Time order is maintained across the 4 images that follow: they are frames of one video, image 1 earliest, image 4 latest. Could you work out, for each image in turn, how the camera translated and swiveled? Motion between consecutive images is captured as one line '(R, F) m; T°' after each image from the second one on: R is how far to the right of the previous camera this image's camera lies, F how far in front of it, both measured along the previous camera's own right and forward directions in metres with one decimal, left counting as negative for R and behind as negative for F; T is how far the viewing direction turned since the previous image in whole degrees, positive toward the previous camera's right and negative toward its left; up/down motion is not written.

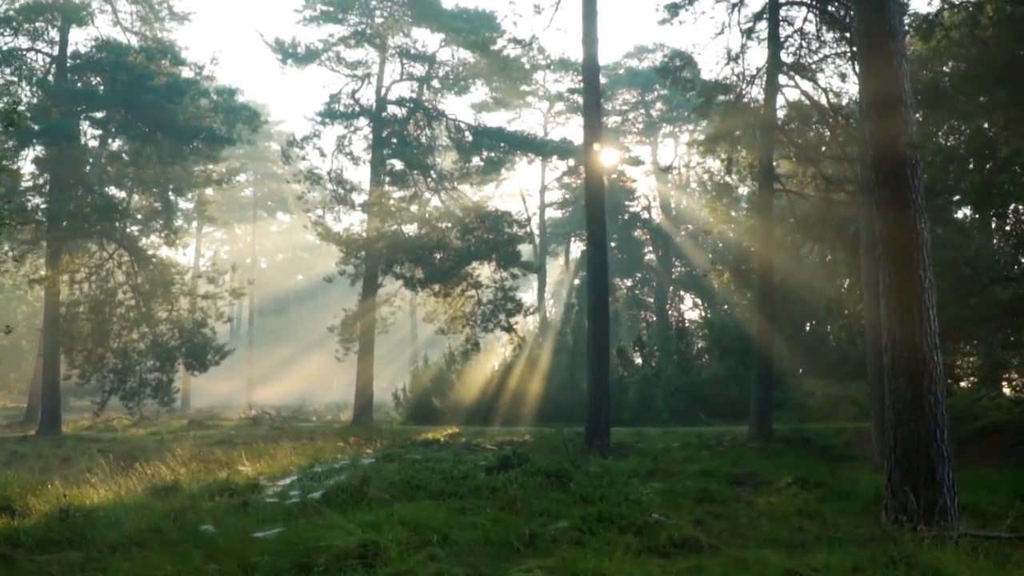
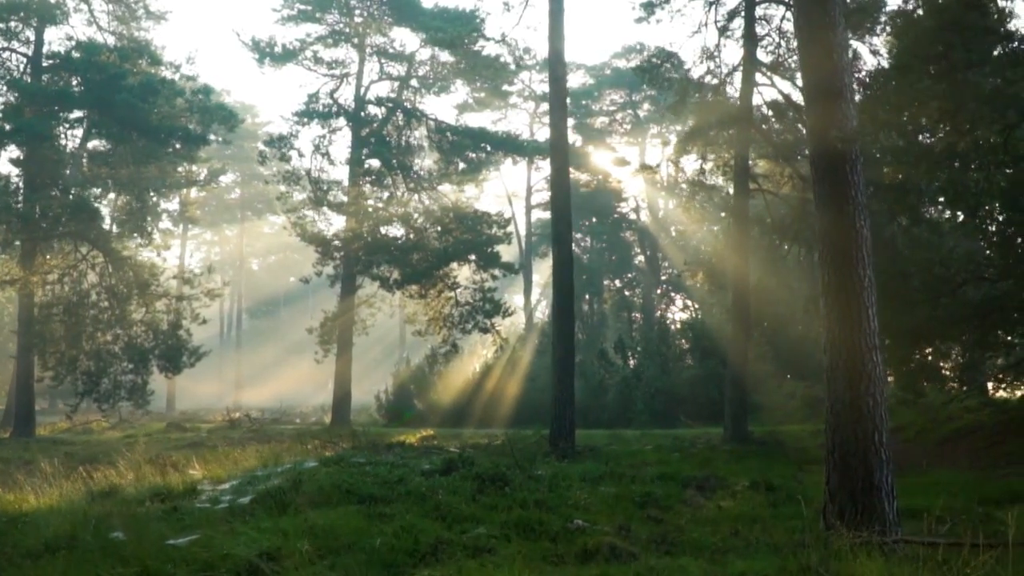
(+2.2, +5.0) m; +1°
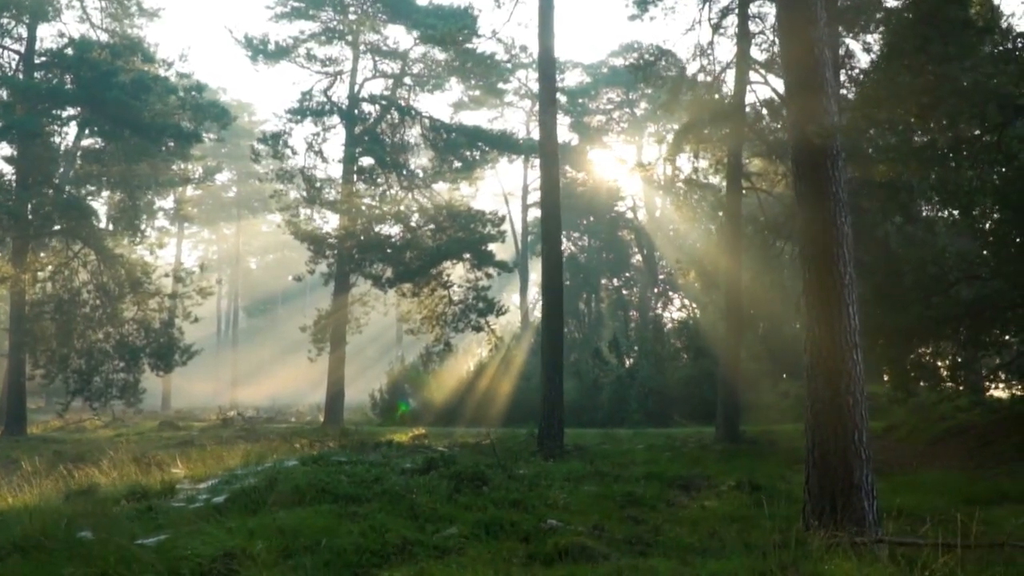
(+1.1, +2.1) m; 0°
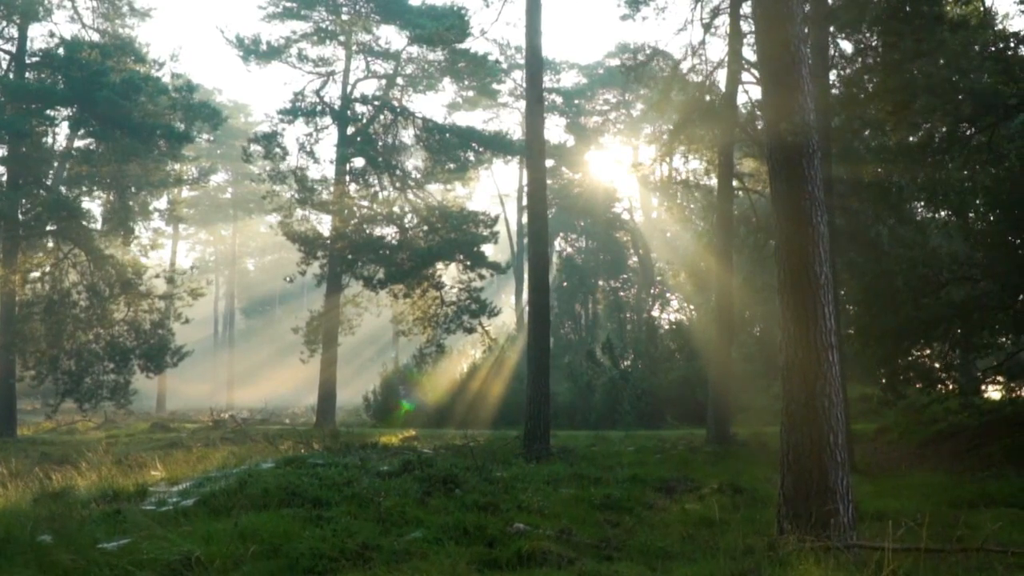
(+1.5, +2.2) m; 0°
